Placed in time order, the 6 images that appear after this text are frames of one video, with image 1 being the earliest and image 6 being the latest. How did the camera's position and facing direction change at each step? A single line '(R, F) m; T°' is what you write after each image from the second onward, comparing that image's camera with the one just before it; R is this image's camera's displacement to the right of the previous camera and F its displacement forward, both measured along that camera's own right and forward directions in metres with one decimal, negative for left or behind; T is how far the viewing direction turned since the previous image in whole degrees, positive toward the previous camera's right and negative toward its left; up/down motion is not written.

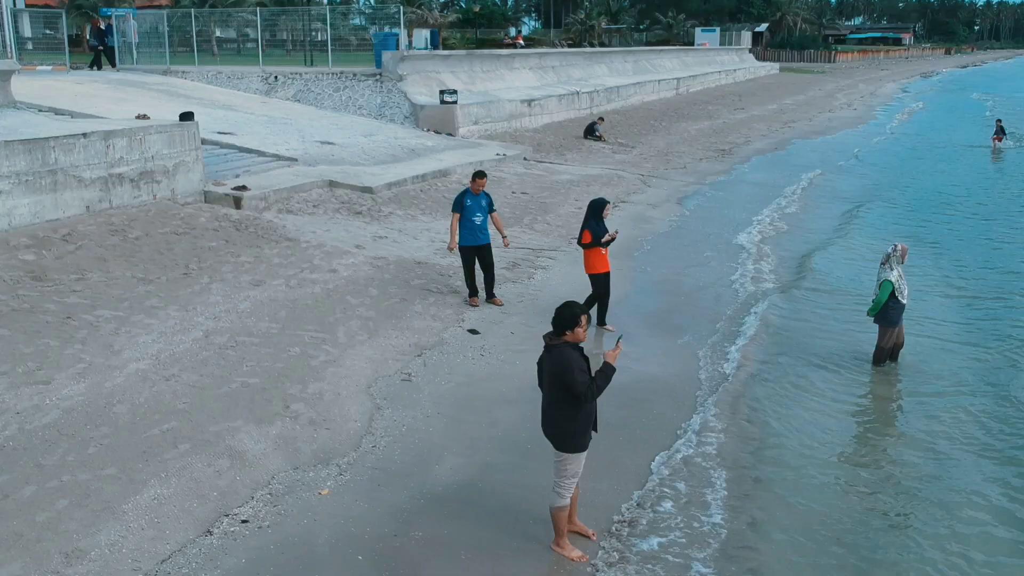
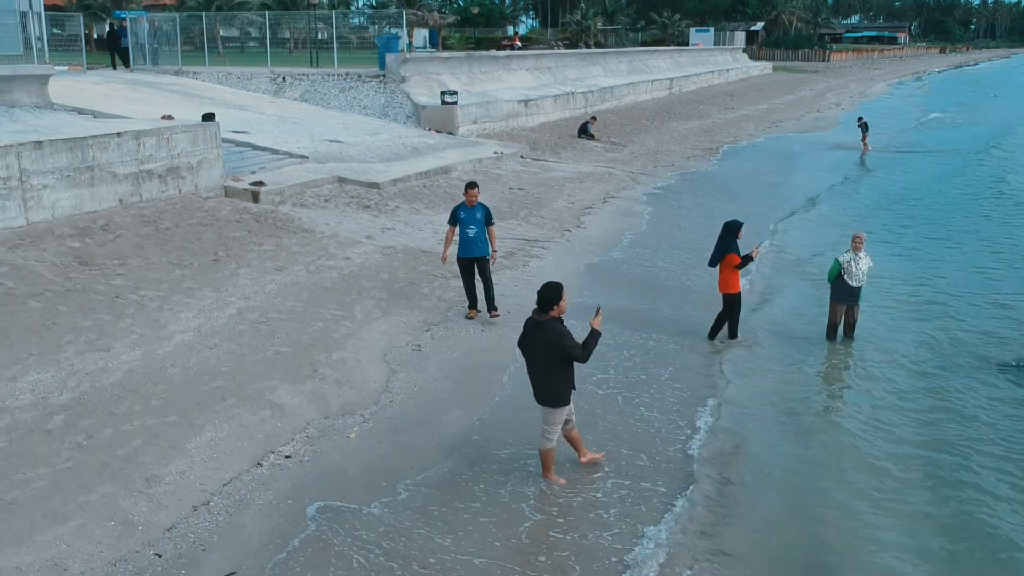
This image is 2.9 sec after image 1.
(0.0, -1.1) m; 0°
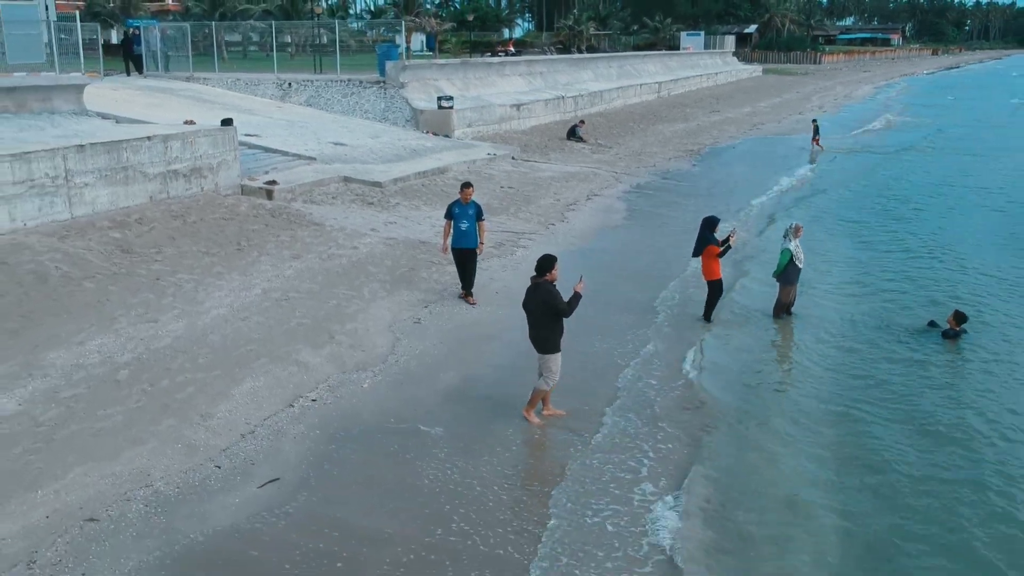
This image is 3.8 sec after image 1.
(+0.1, -1.4) m; 0°
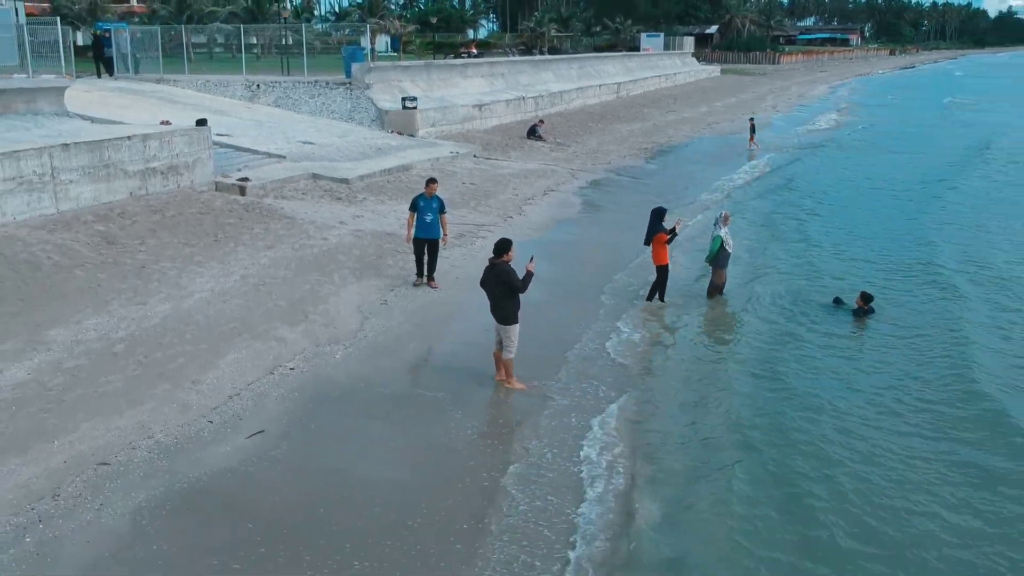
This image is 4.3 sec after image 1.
(+0.1, -1.0) m; +2°
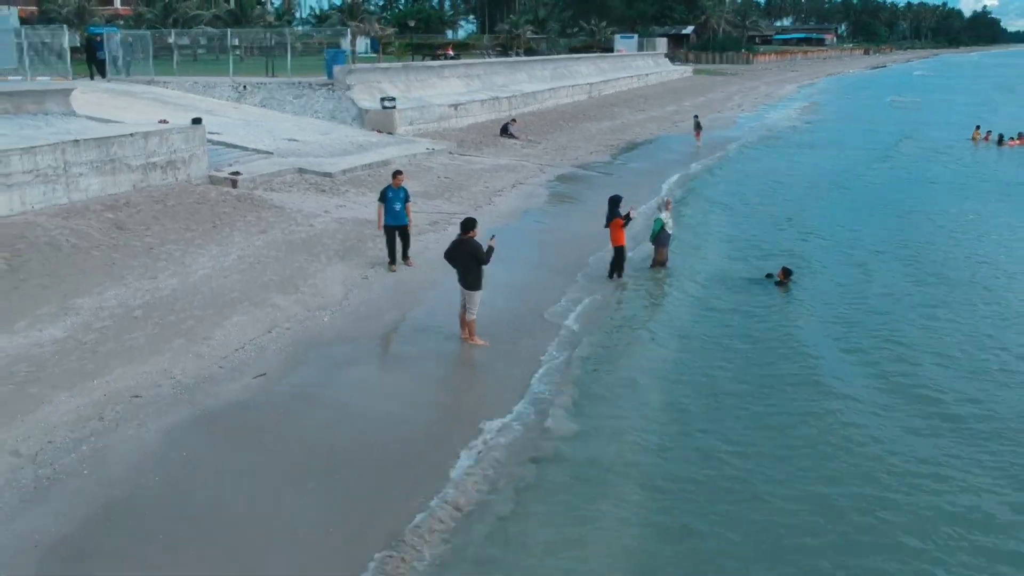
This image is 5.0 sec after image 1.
(+0.2, -1.5) m; +1°
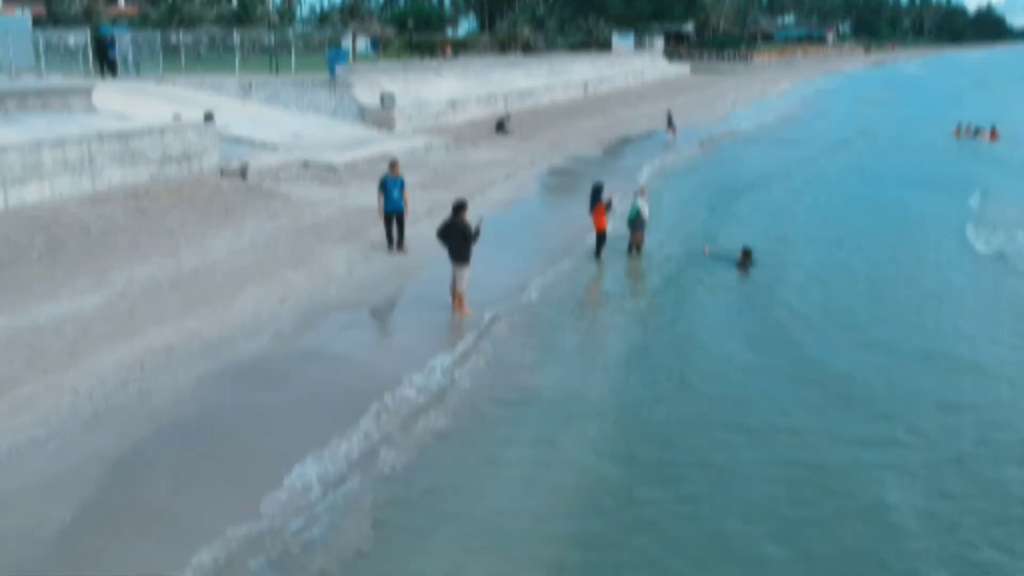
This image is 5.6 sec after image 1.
(+0.2, -1.3) m; 0°
